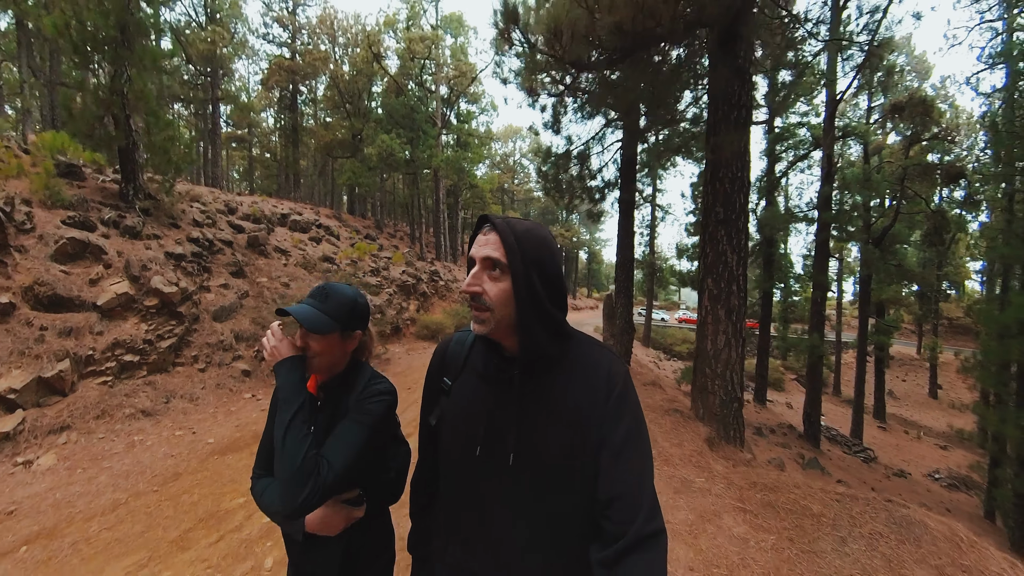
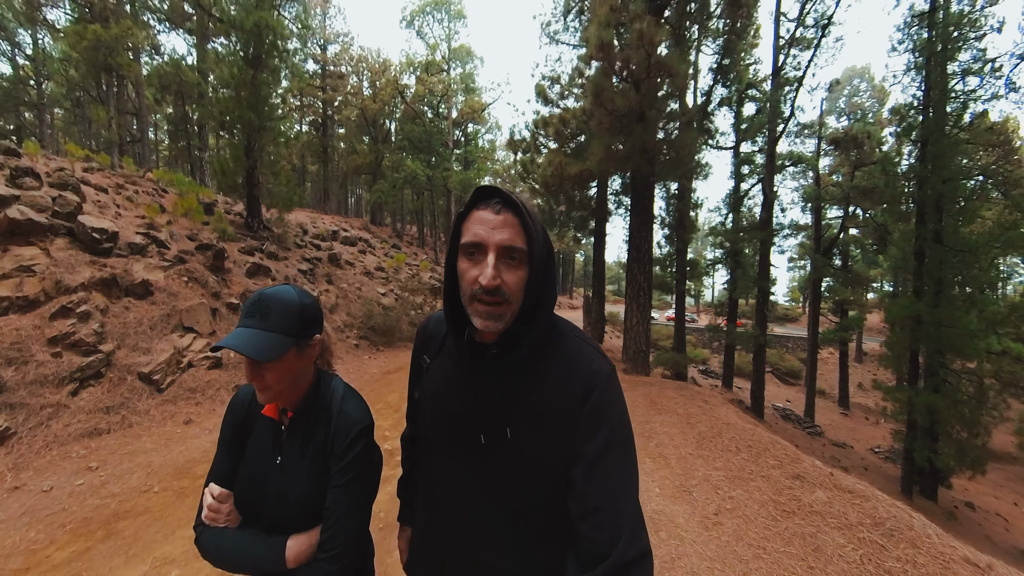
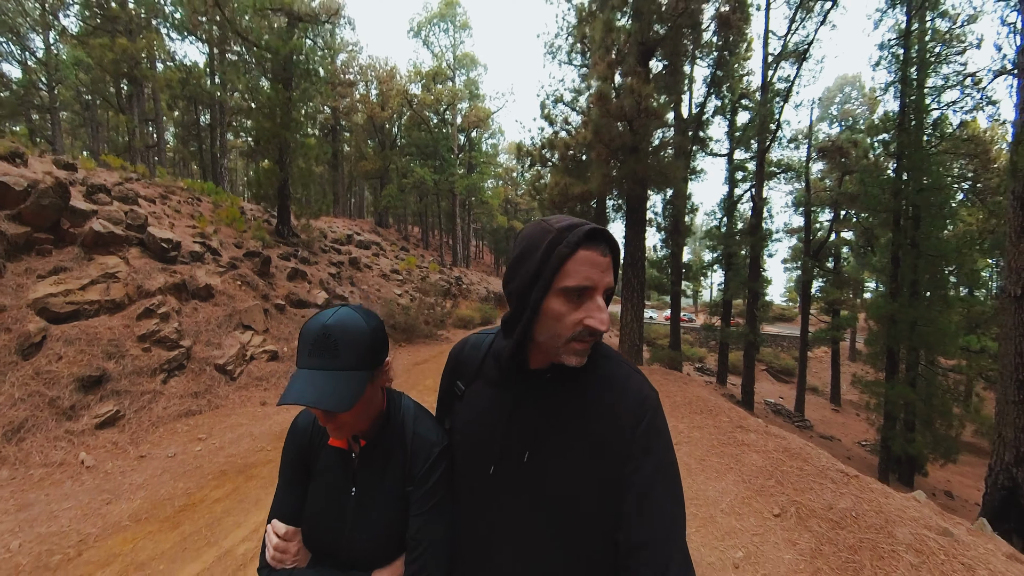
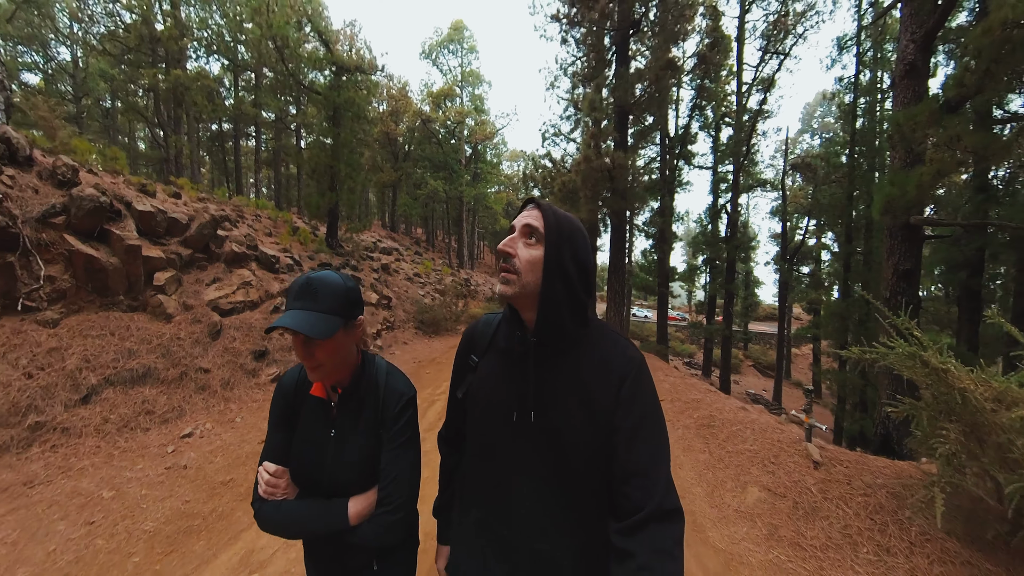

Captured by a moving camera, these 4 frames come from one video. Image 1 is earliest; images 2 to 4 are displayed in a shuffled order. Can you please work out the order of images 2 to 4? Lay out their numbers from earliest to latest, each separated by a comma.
2, 3, 4
